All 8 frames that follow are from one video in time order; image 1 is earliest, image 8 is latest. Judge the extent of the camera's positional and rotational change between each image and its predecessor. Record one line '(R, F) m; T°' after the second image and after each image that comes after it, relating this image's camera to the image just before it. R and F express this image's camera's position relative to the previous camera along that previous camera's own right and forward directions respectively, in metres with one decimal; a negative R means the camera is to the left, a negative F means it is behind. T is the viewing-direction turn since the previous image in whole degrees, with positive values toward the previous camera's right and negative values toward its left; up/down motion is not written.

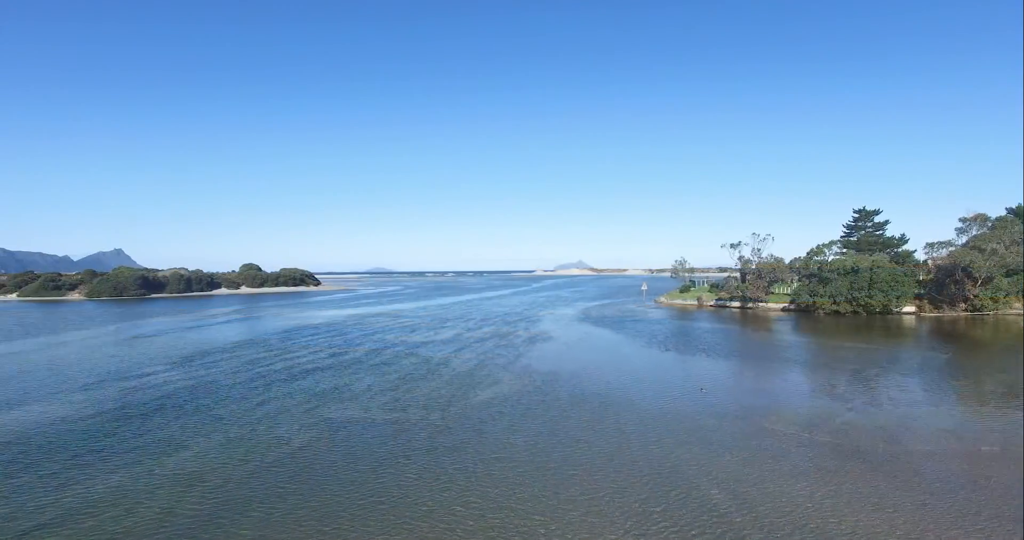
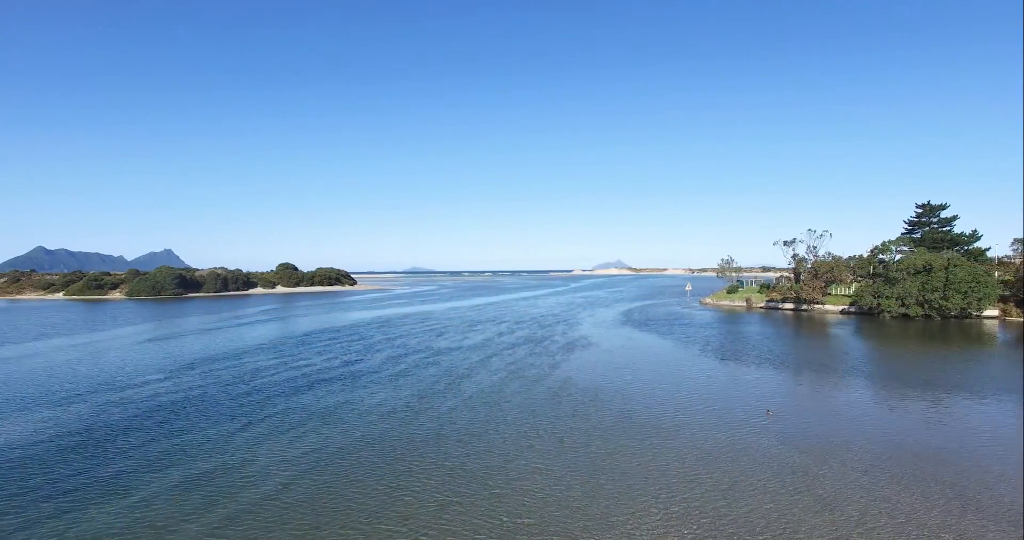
(+0.1, +2.5) m; -4°
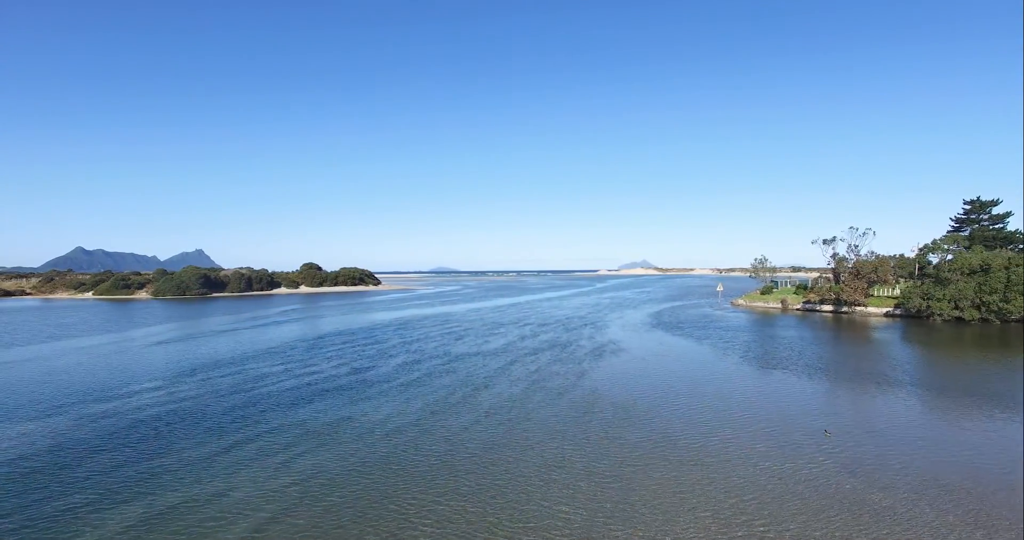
(+0.1, +1.6) m; -3°
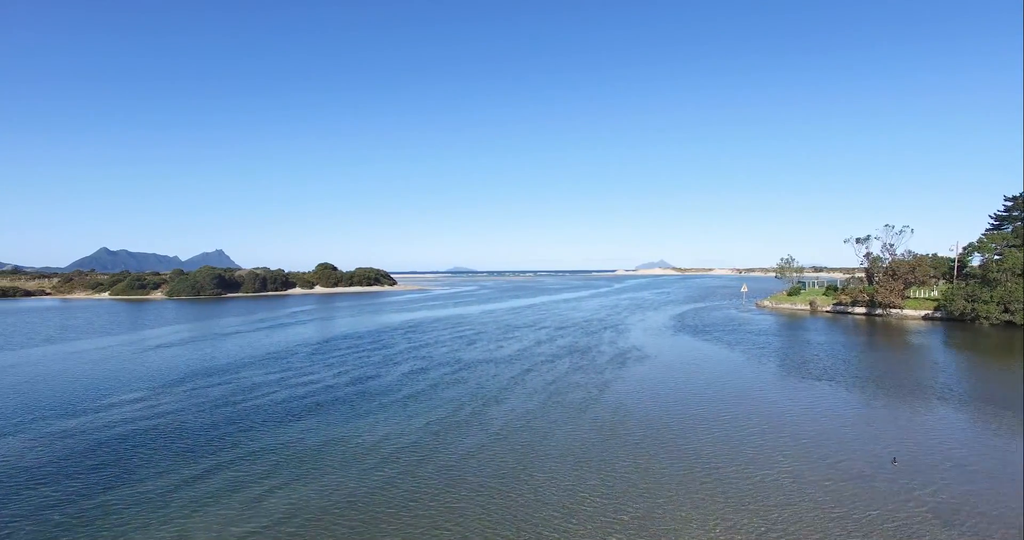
(+0.1, +1.6) m; -2°
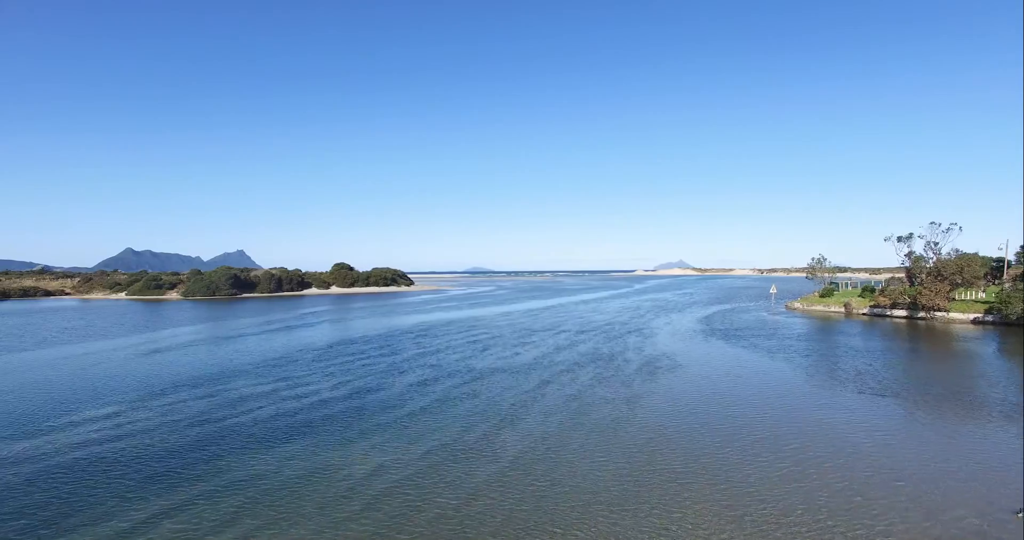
(0.0, +1.9) m; -2°
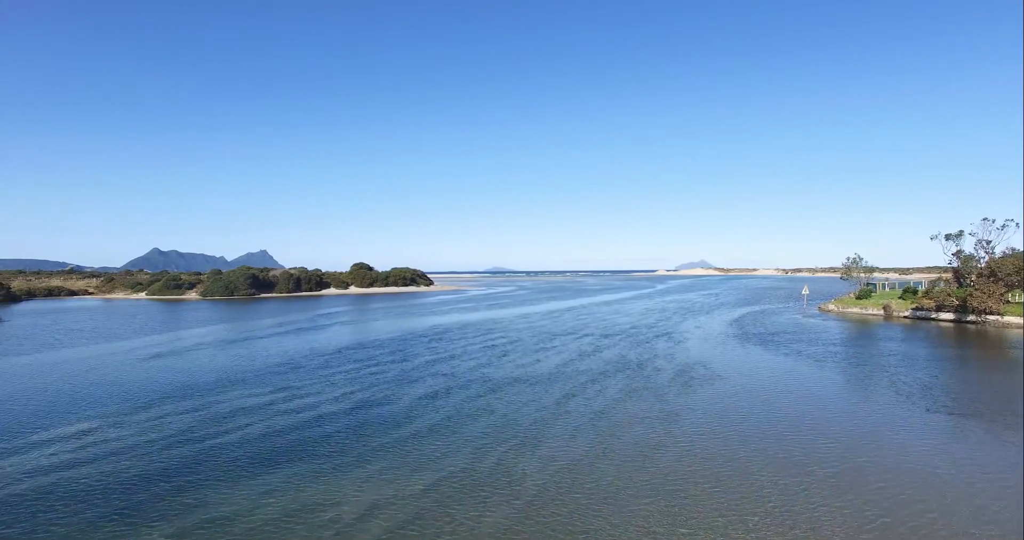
(0.0, +1.6) m; -2°
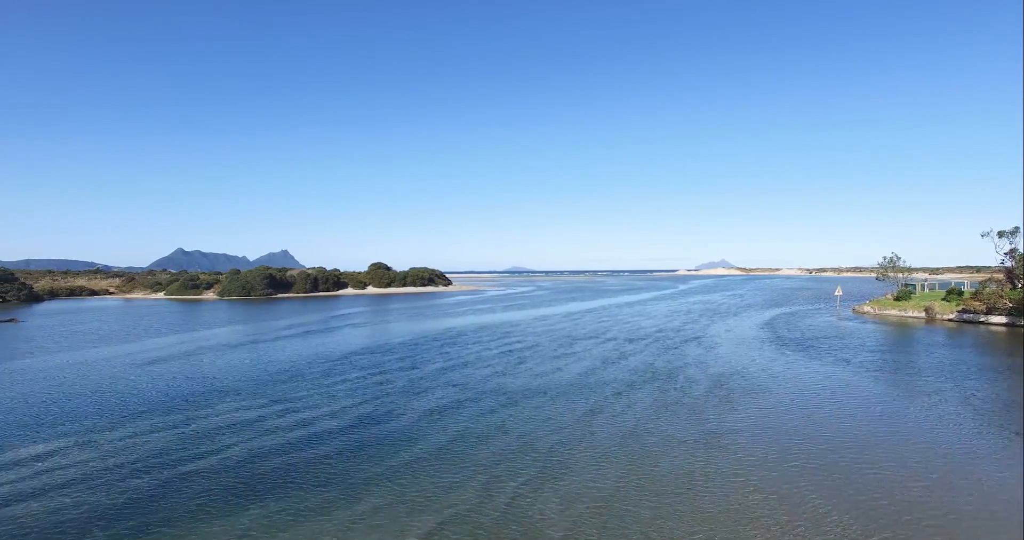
(0.0, +1.6) m; -2°
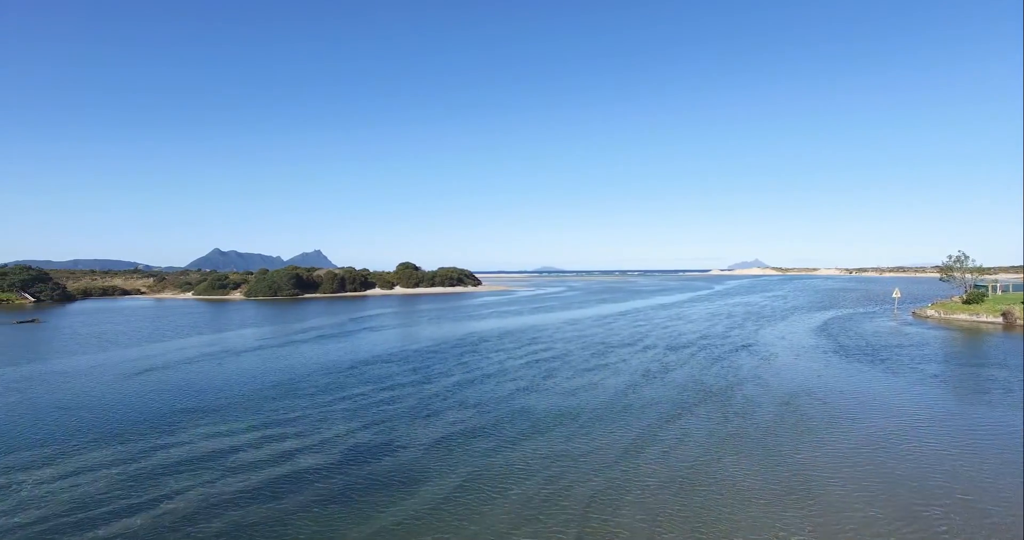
(+0.1, +2.6) m; -3°
